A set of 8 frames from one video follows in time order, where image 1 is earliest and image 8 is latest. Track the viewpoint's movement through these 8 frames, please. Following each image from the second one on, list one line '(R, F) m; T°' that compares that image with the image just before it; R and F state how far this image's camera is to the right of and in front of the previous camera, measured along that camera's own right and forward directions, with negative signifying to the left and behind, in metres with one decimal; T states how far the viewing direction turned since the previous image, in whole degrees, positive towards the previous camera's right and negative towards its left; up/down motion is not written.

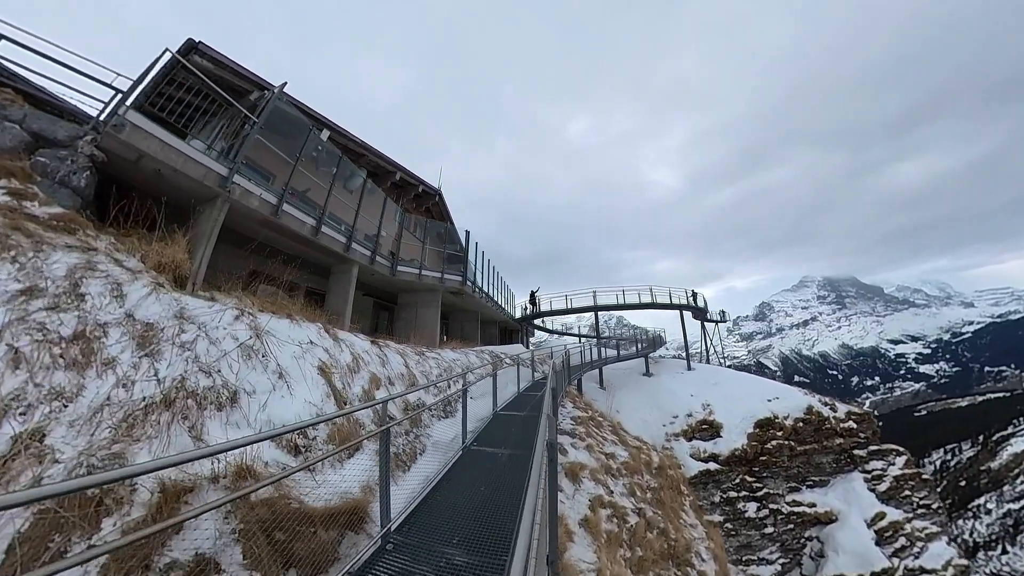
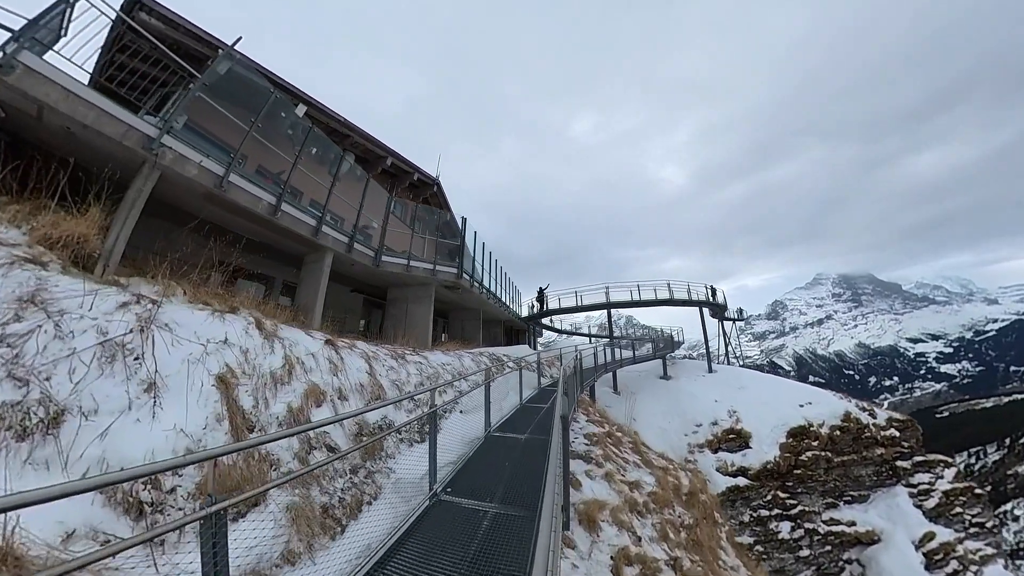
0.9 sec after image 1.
(+0.1, +1.6) m; -1°
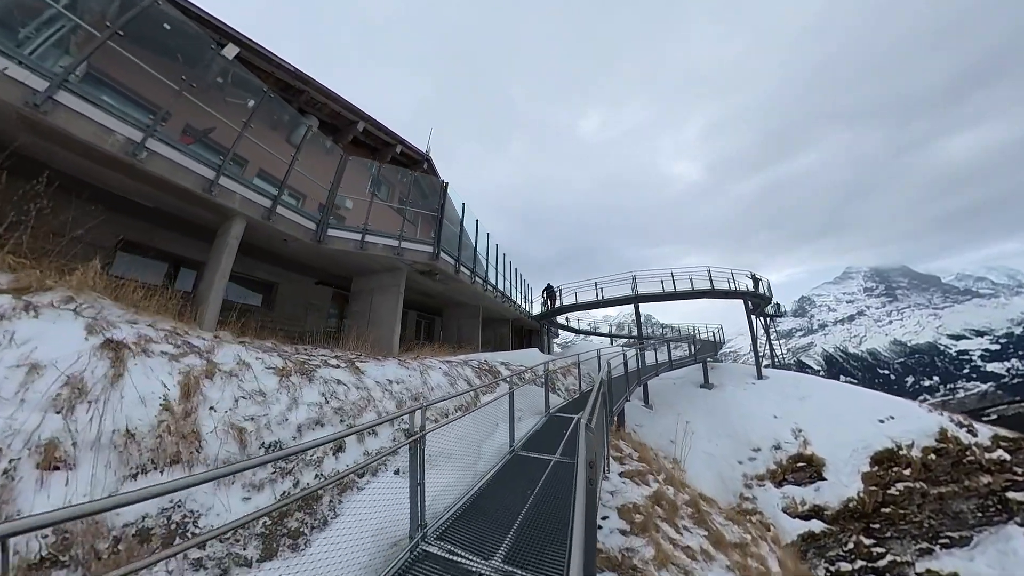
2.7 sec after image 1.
(+0.3, +2.9) m; -1°
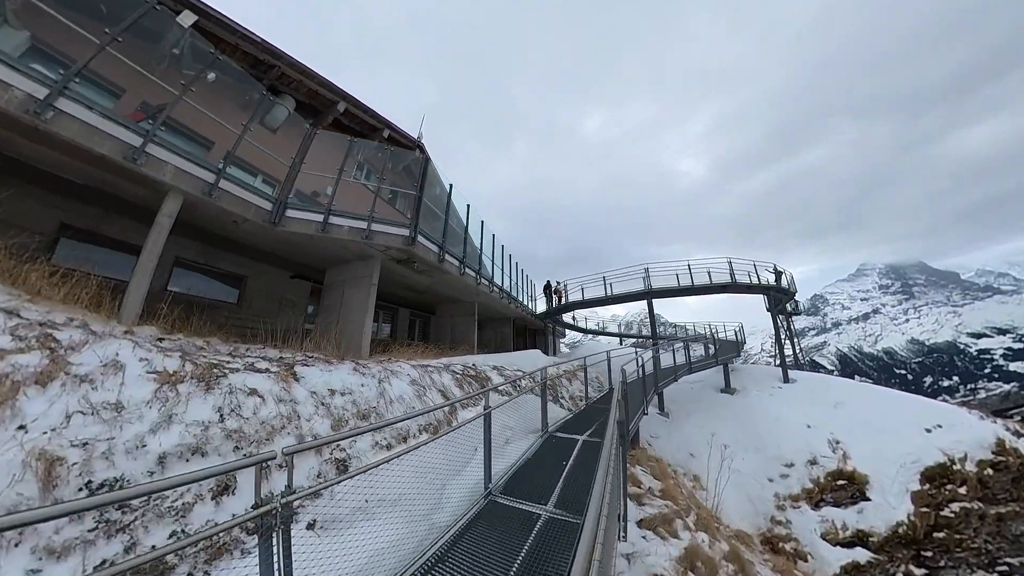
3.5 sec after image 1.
(+0.2, +1.3) m; -1°
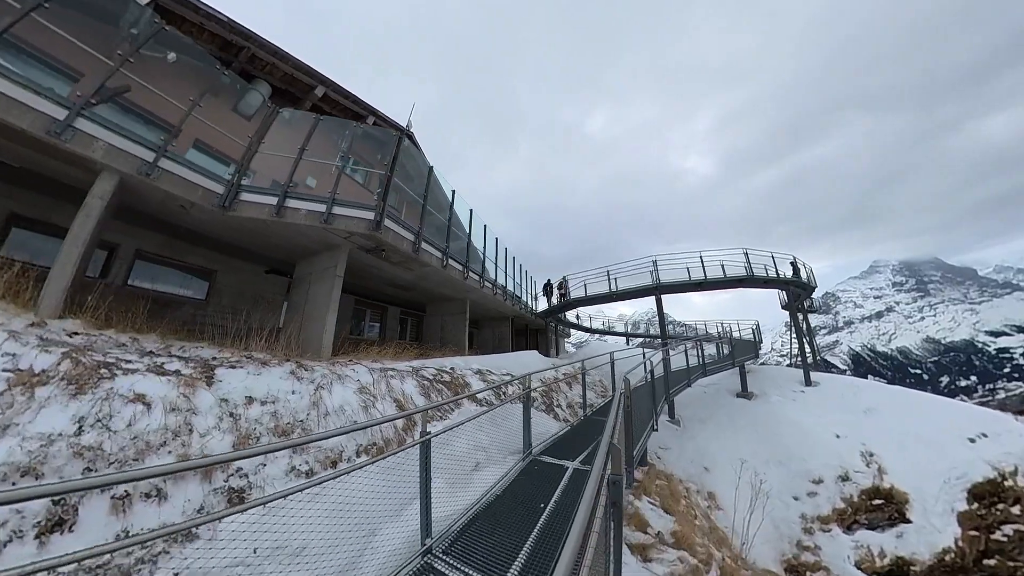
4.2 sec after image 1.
(+0.2, +1.0) m; -1°
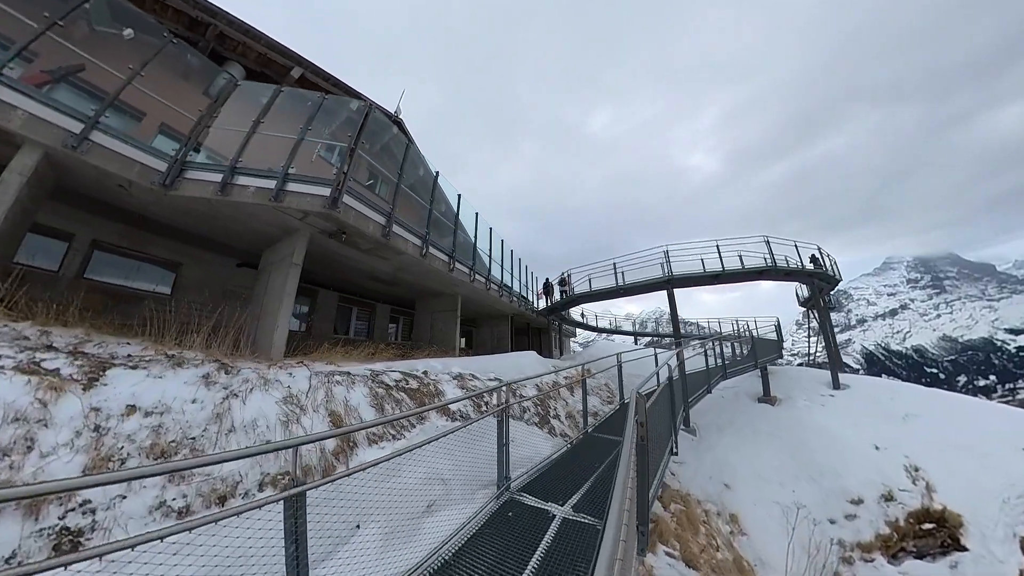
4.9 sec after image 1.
(+0.2, +1.0) m; -1°
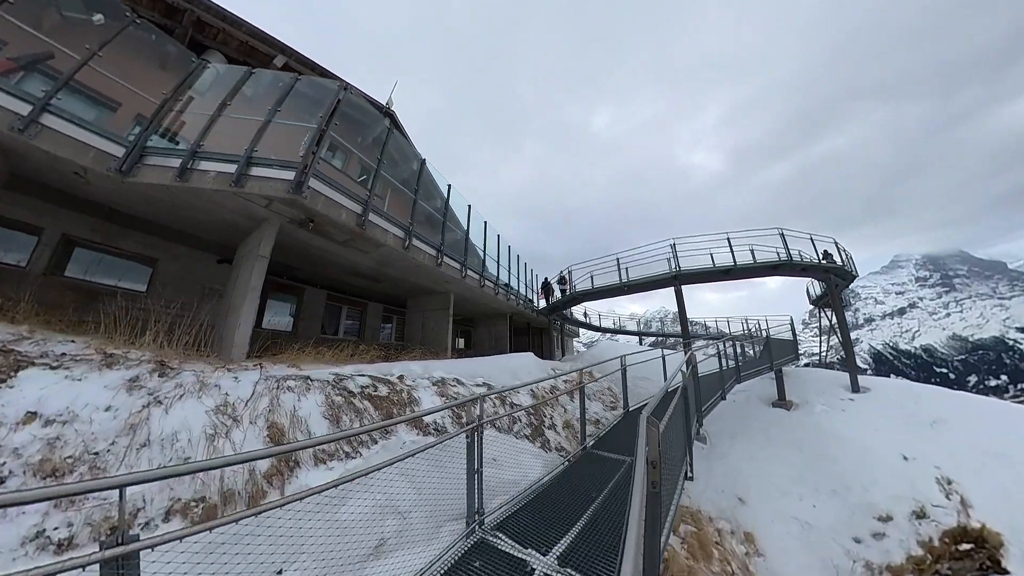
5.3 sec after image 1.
(+0.1, +0.6) m; 0°
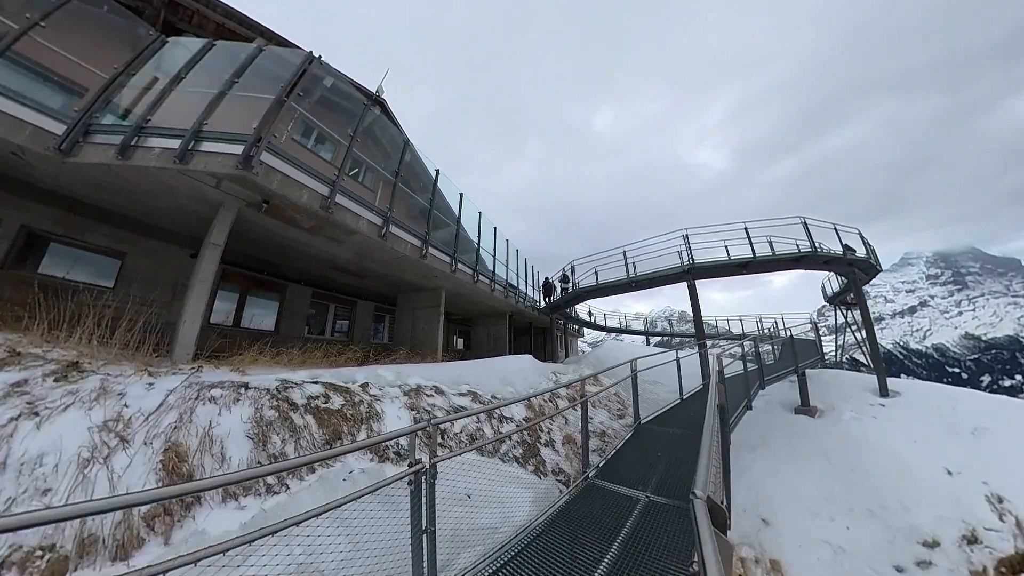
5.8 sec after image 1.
(+0.1, +0.7) m; 0°
